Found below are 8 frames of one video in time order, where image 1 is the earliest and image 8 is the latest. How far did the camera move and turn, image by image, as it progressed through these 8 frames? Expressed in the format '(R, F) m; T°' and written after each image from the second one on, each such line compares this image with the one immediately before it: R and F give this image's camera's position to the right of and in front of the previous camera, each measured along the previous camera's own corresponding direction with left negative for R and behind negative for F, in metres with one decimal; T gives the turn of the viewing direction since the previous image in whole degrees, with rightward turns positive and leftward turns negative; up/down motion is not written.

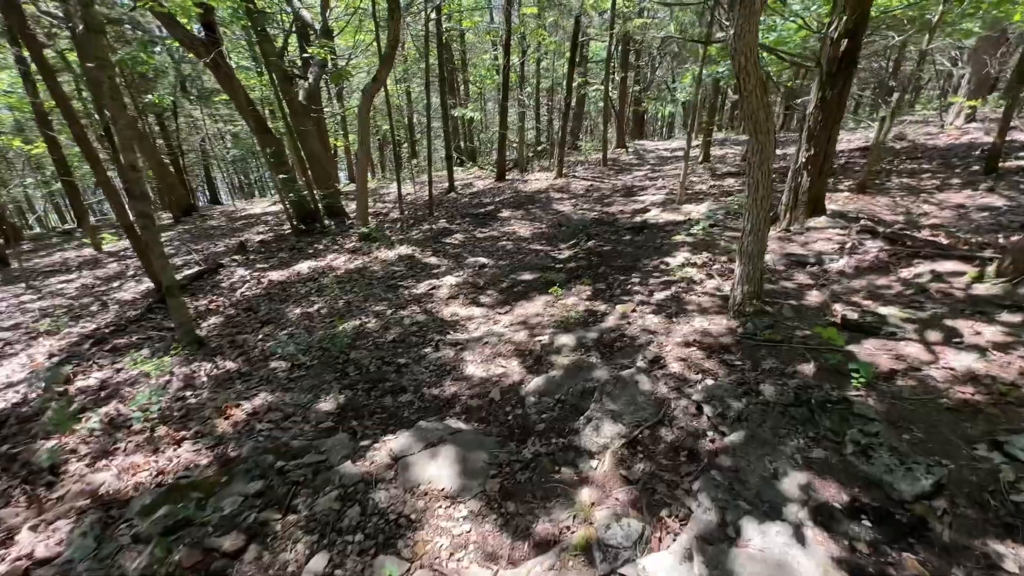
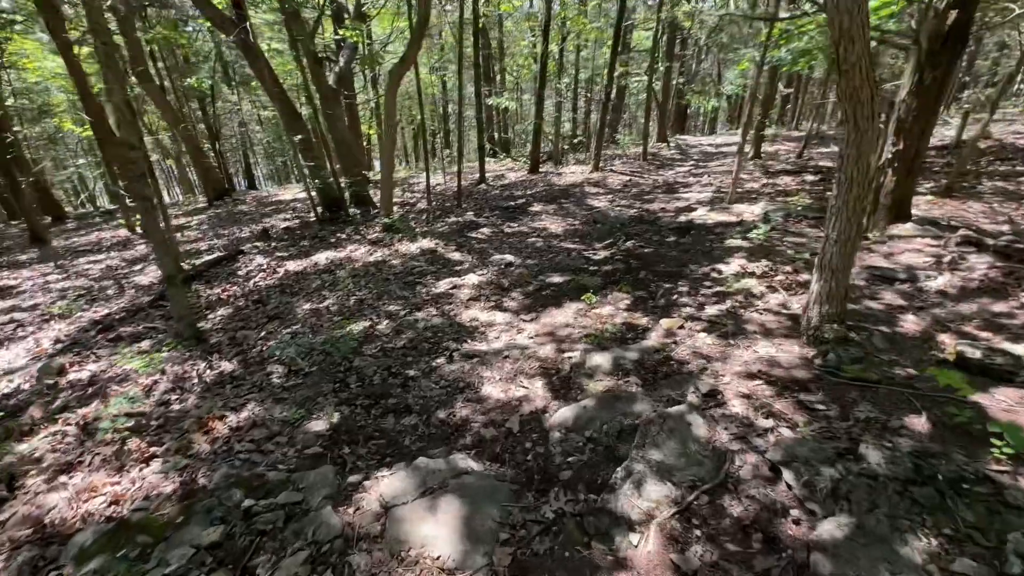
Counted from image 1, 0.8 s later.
(0.0, +0.7) m; -4°
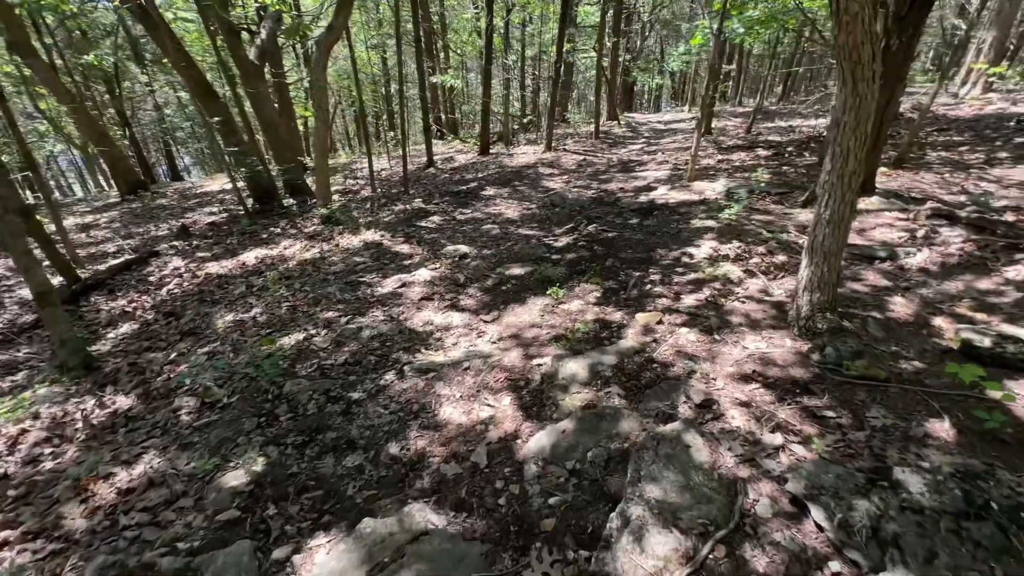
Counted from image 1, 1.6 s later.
(0.0, +0.6) m; +6°
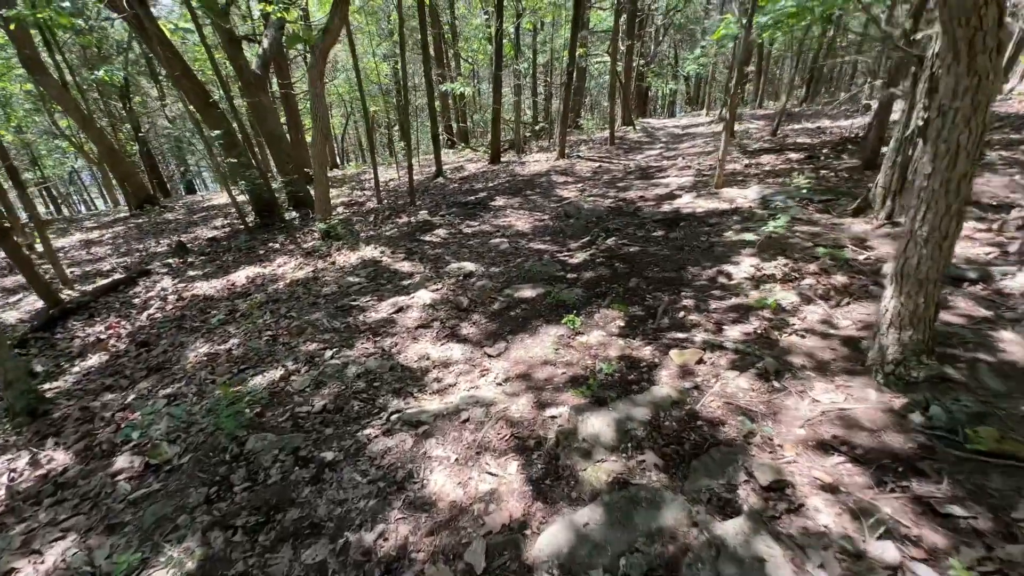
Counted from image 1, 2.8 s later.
(0.0, +0.7) m; -2°
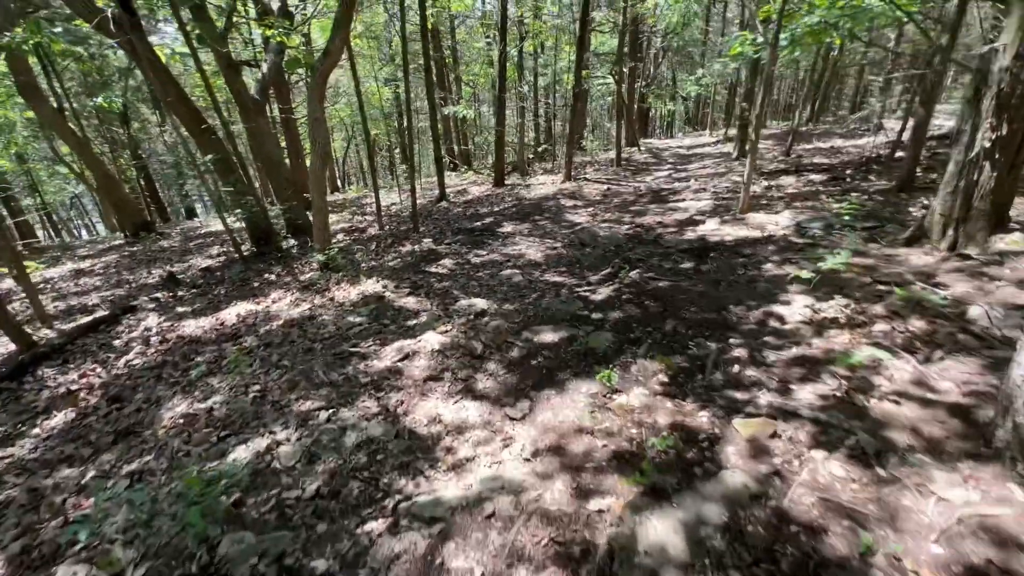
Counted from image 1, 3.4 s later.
(-0.2, +0.6) m; 0°
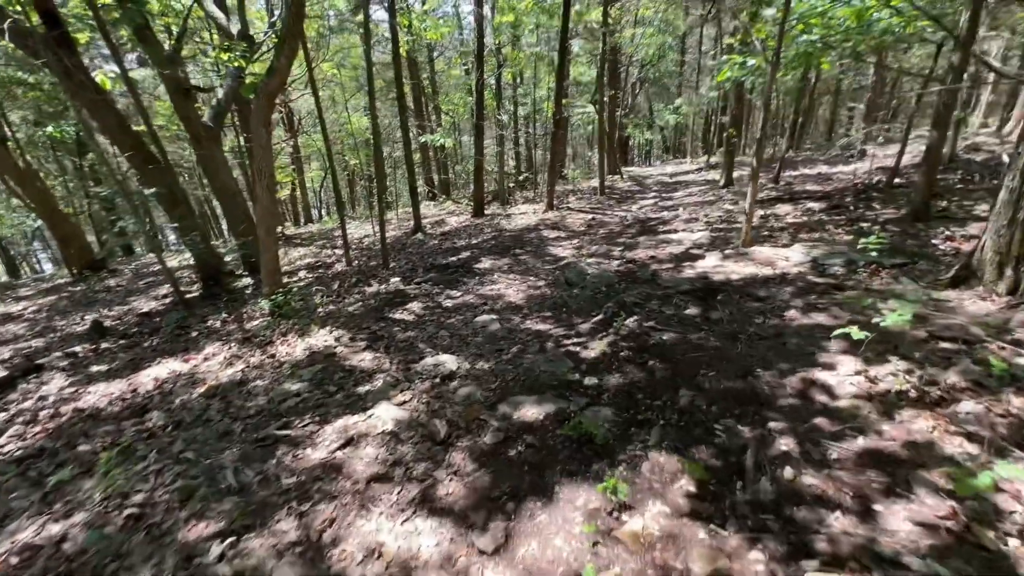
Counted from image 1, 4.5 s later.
(+0.1, +0.9) m; +2°
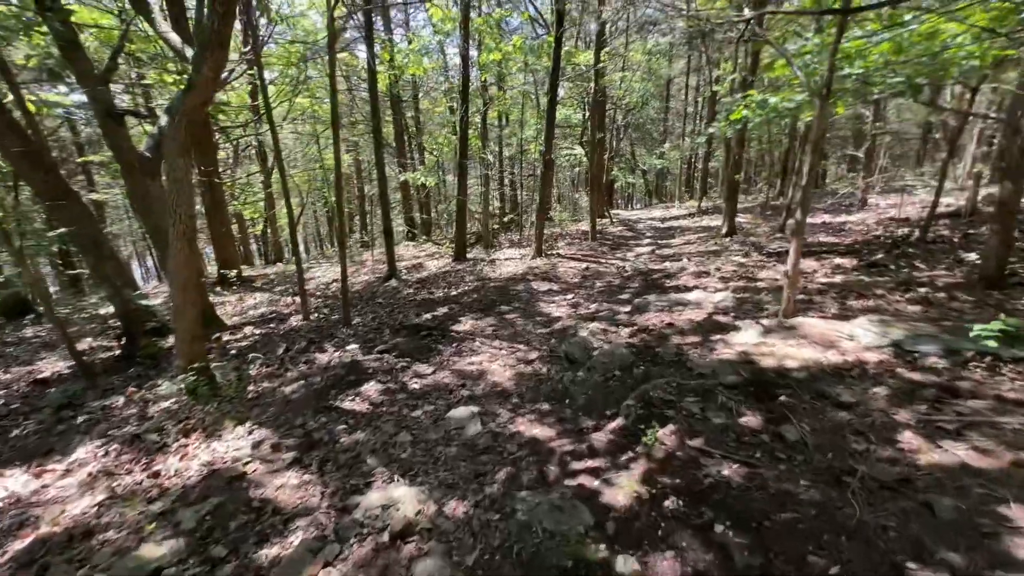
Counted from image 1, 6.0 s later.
(-0.1, +1.4) m; +2°
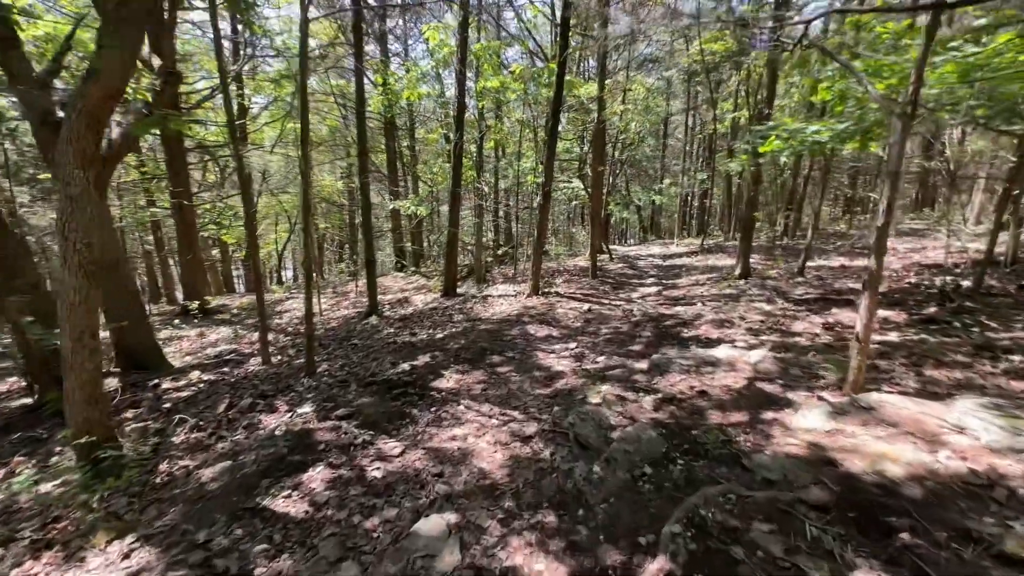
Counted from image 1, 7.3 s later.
(0.0, +1.2) m; +1°
